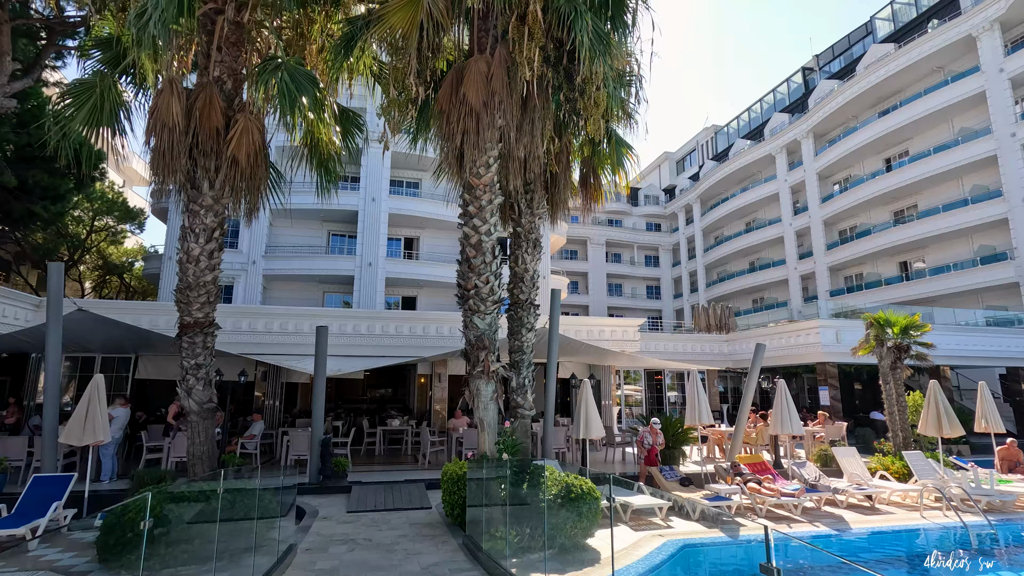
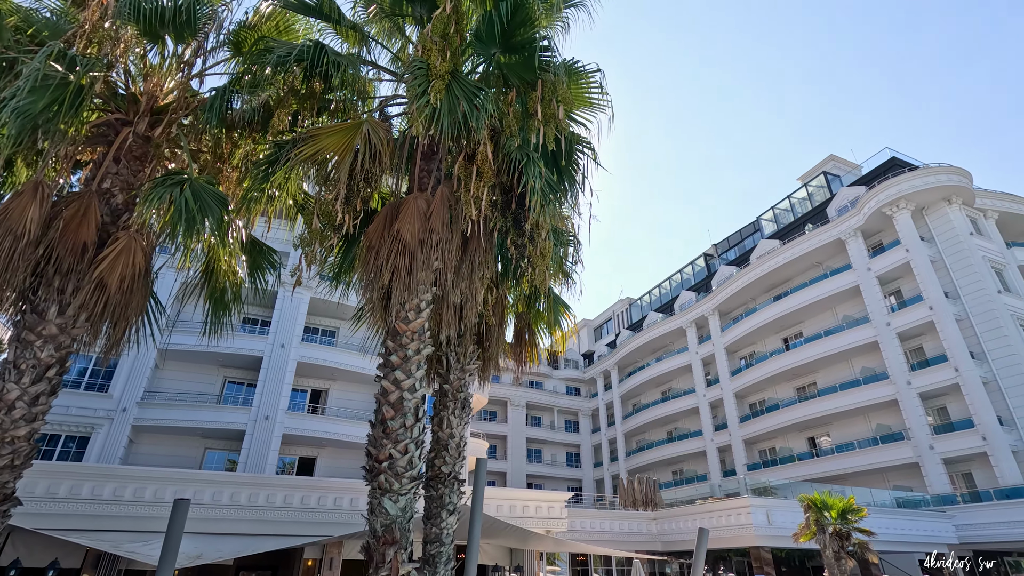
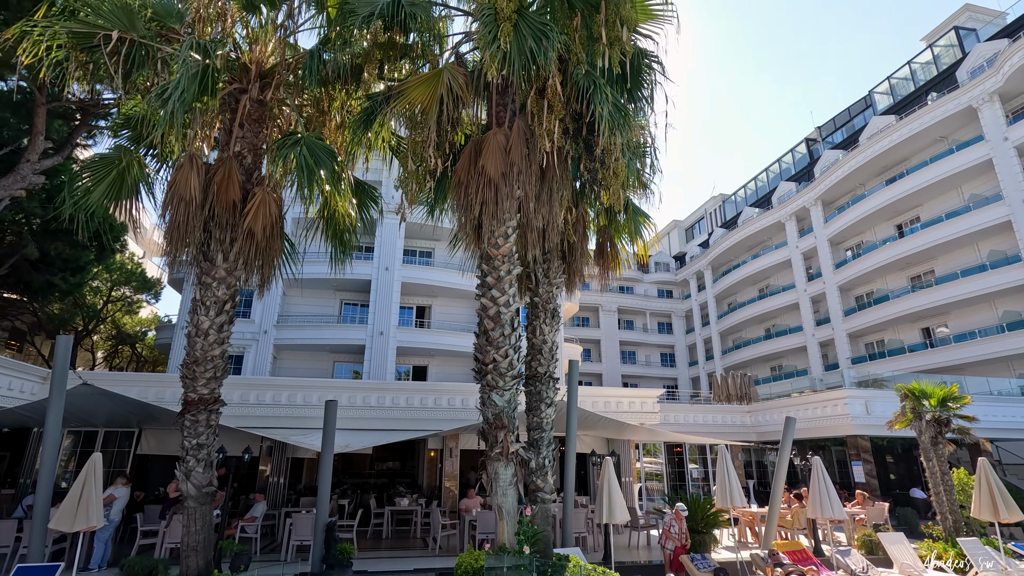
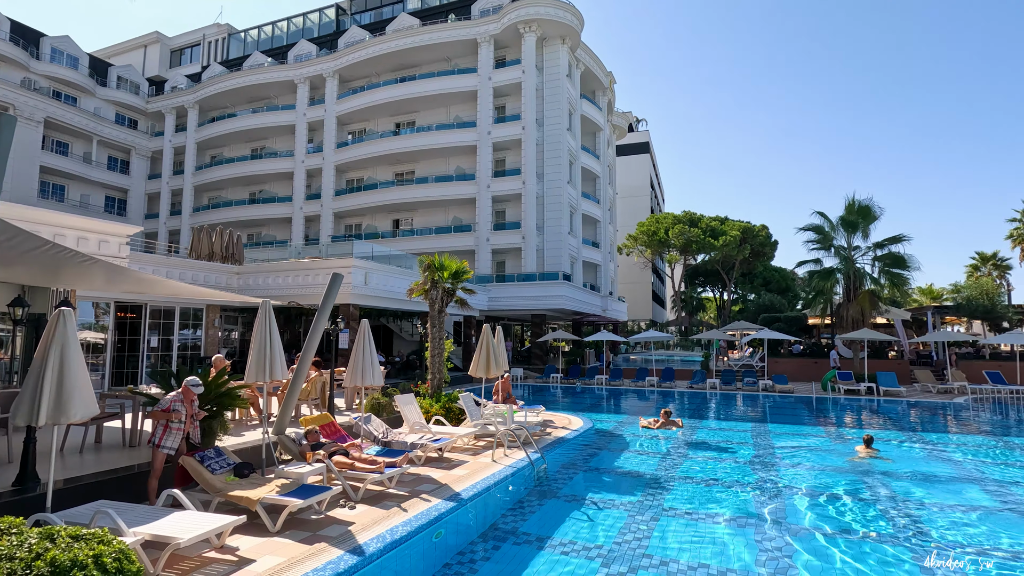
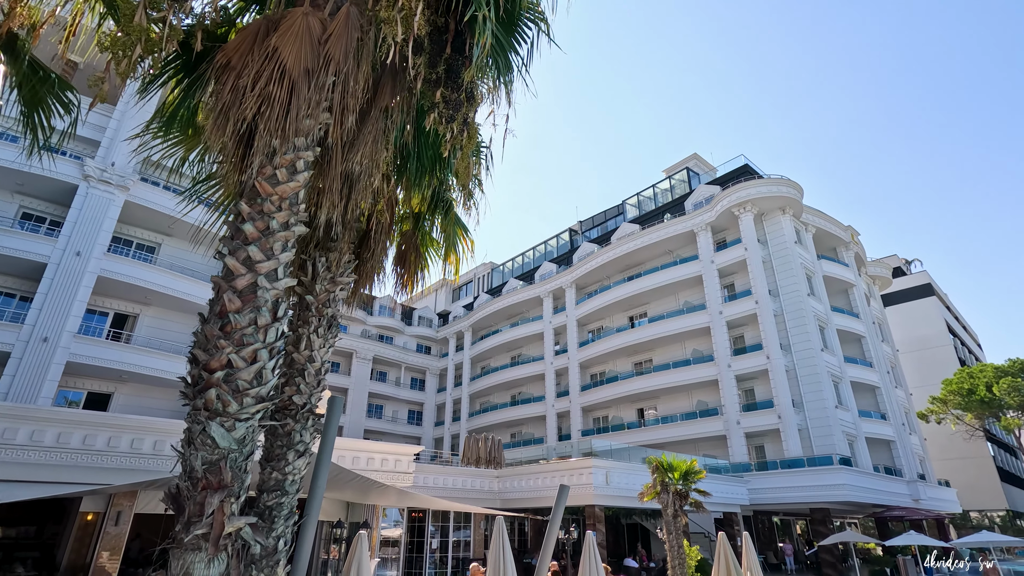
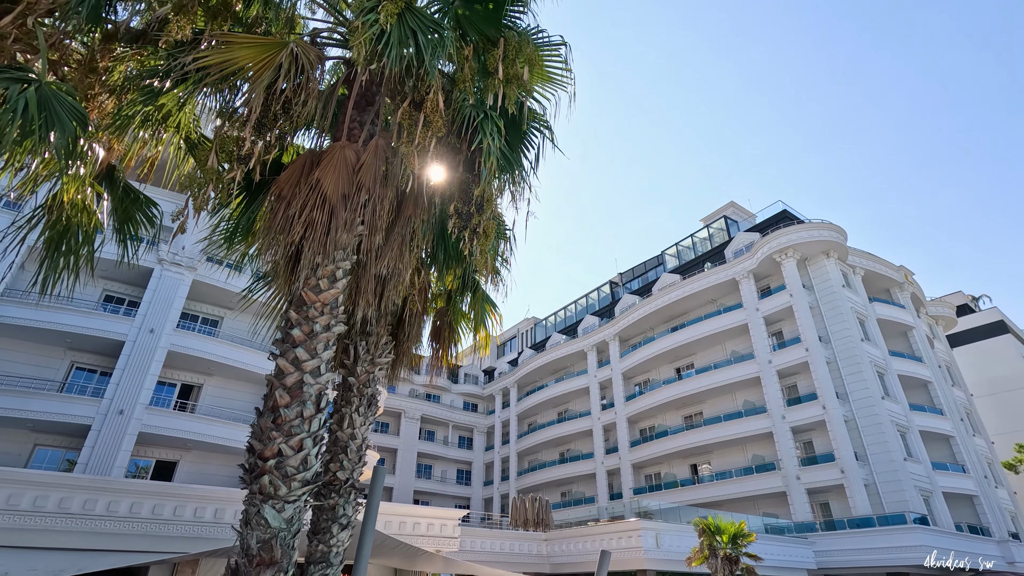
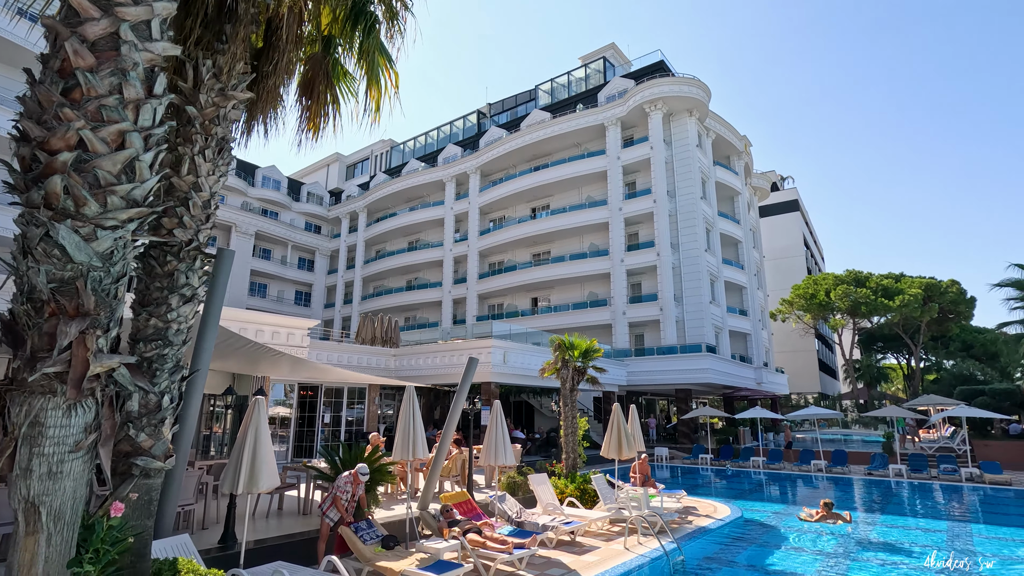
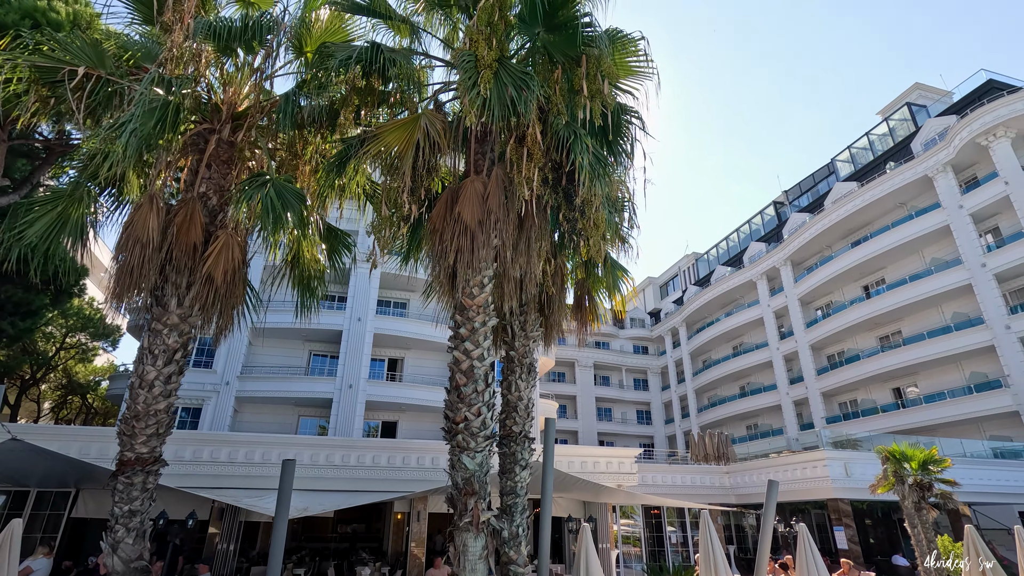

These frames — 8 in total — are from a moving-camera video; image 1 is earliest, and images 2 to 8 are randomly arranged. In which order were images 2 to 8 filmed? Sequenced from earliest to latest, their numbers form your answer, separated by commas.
3, 8, 2, 6, 5, 7, 4
